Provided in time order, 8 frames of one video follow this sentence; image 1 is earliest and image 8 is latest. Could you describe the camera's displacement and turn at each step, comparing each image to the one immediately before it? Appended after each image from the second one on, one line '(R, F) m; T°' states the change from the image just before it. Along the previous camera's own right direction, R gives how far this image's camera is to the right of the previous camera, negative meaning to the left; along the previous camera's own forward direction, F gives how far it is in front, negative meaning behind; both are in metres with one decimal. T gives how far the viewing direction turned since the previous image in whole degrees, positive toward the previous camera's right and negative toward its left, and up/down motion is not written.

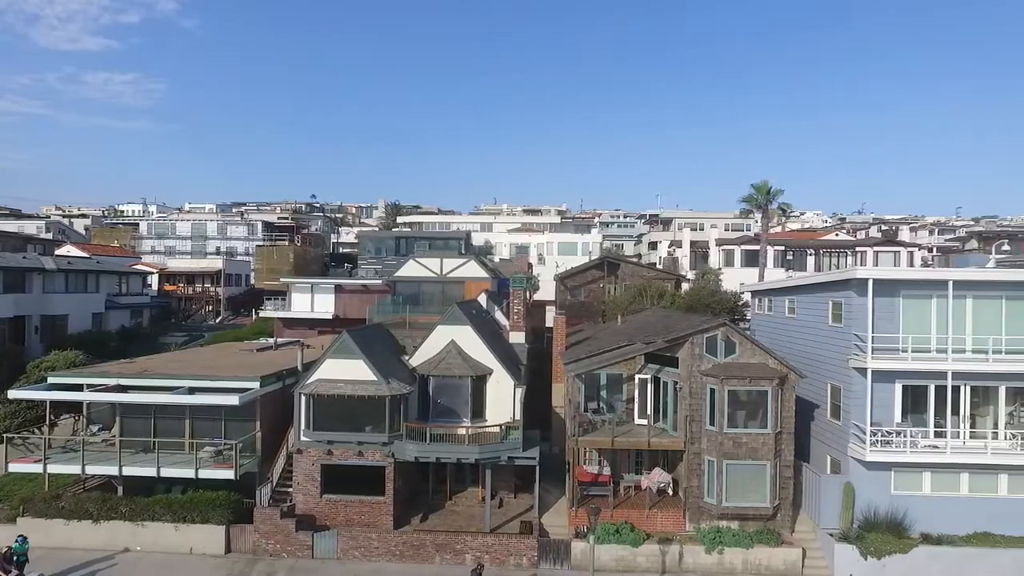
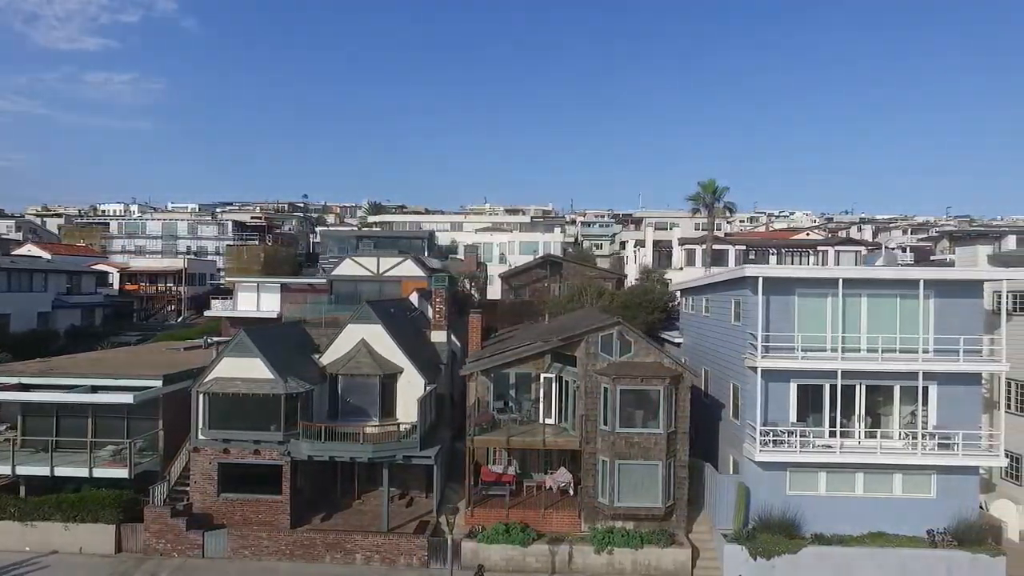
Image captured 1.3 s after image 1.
(+3.0, +0.1) m; 0°
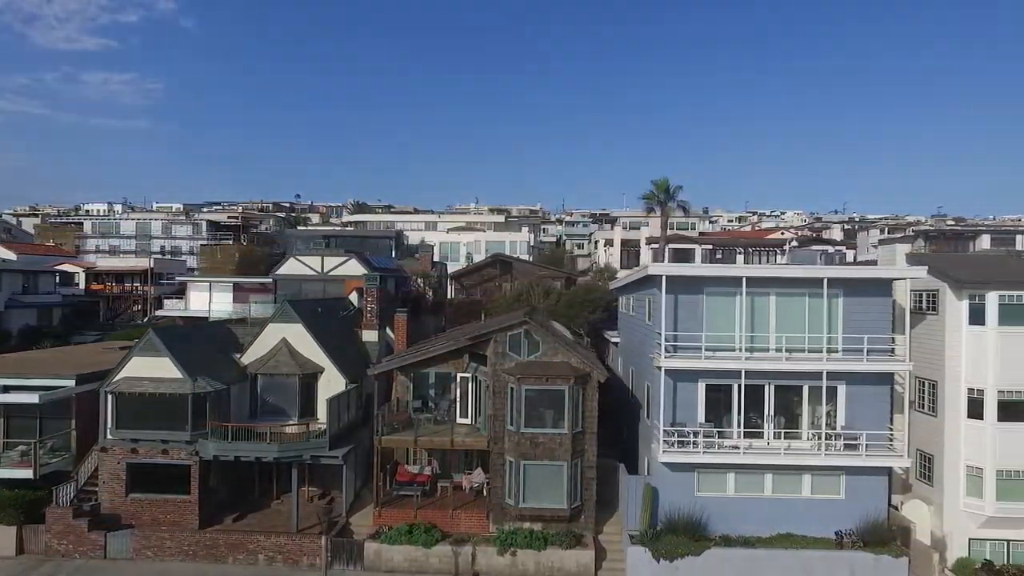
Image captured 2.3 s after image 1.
(+2.6, +0.2) m; 0°
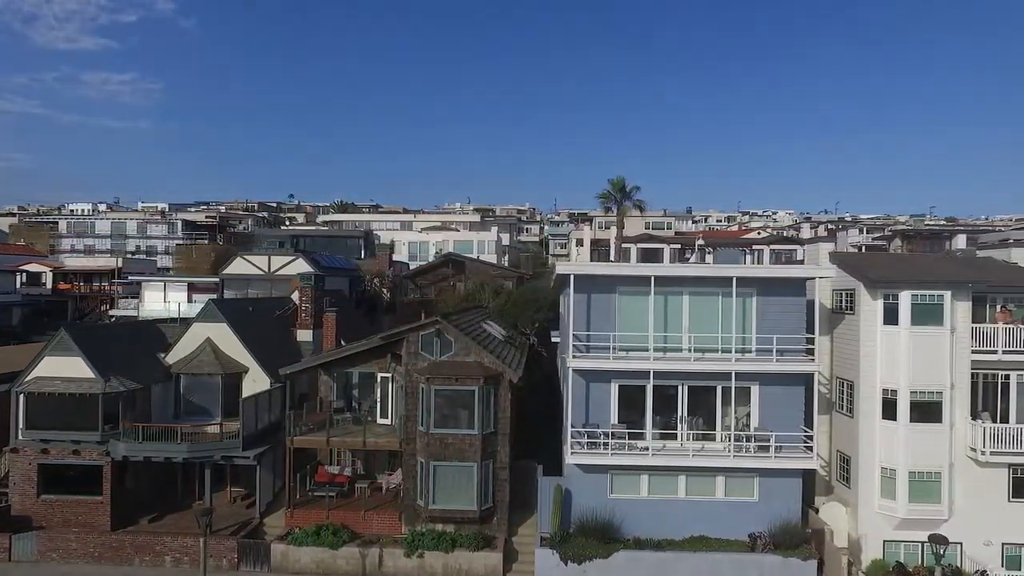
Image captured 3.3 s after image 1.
(+2.5, +0.2) m; 0°
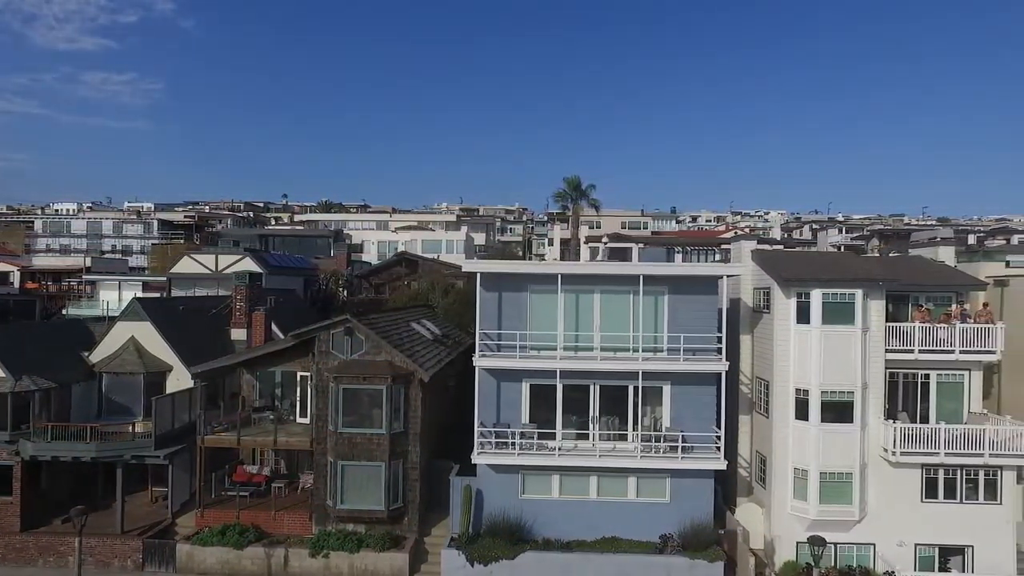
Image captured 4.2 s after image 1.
(+2.5, +0.2) m; 0°
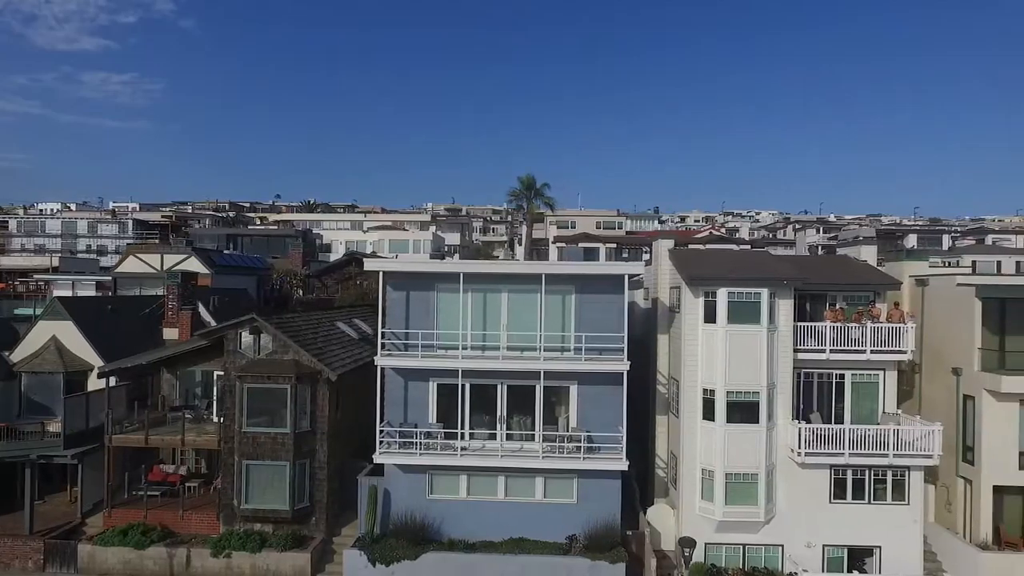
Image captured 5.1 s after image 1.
(+2.5, +0.2) m; 0°
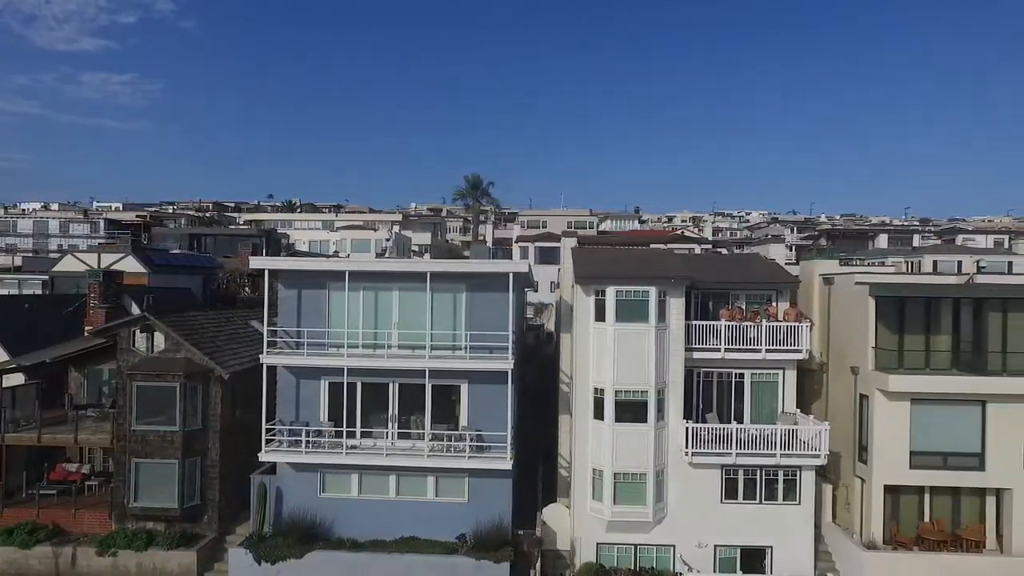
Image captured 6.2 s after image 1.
(+2.9, +0.1) m; 0°
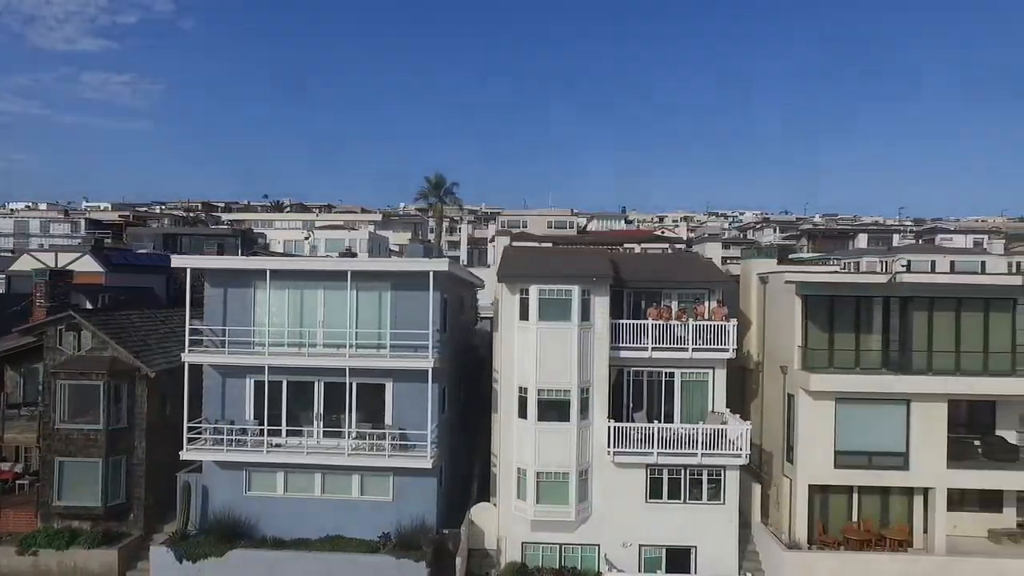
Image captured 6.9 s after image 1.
(+2.0, +0.1) m; 0°
